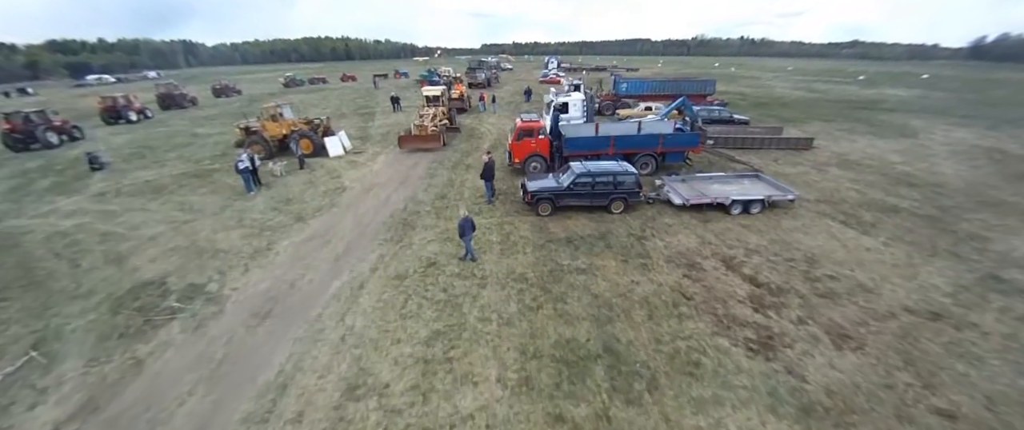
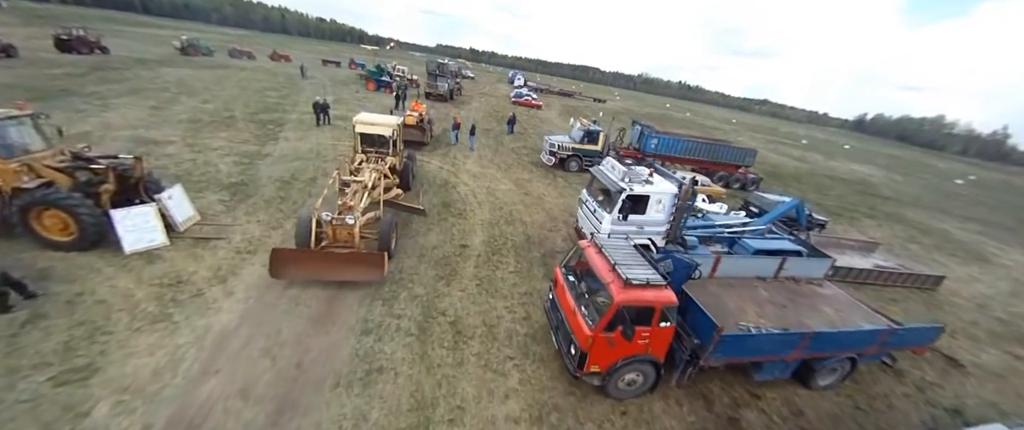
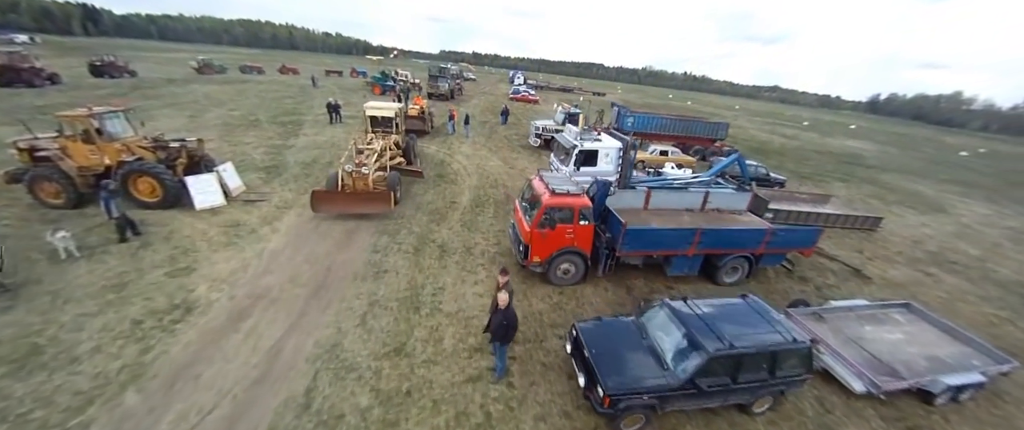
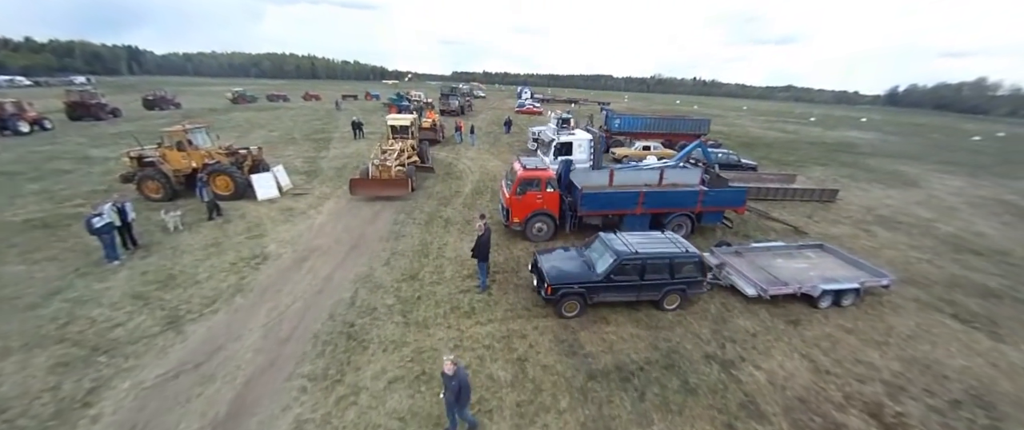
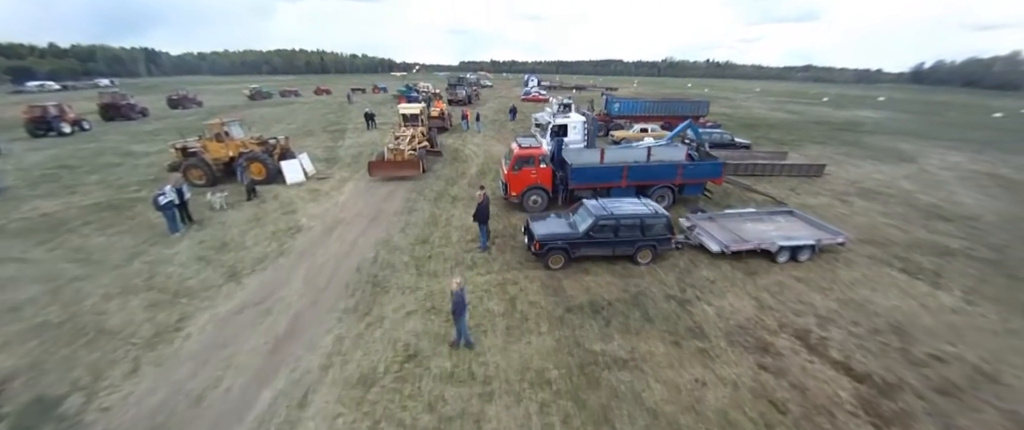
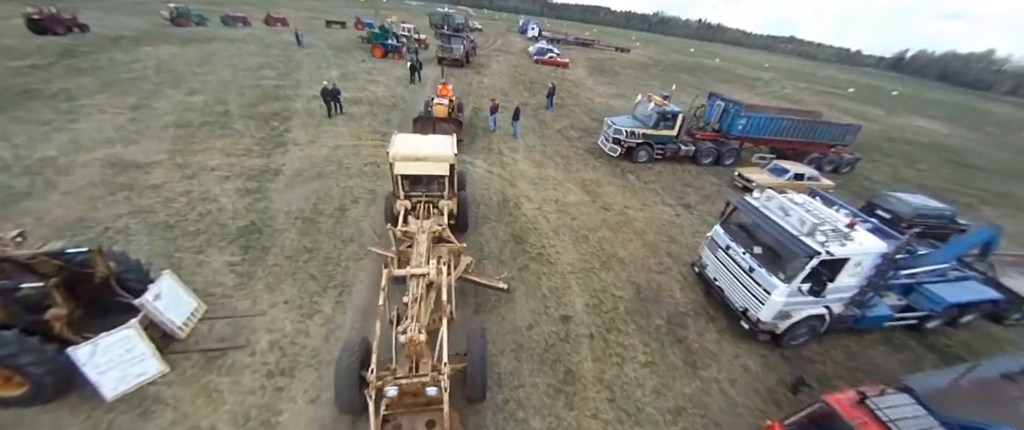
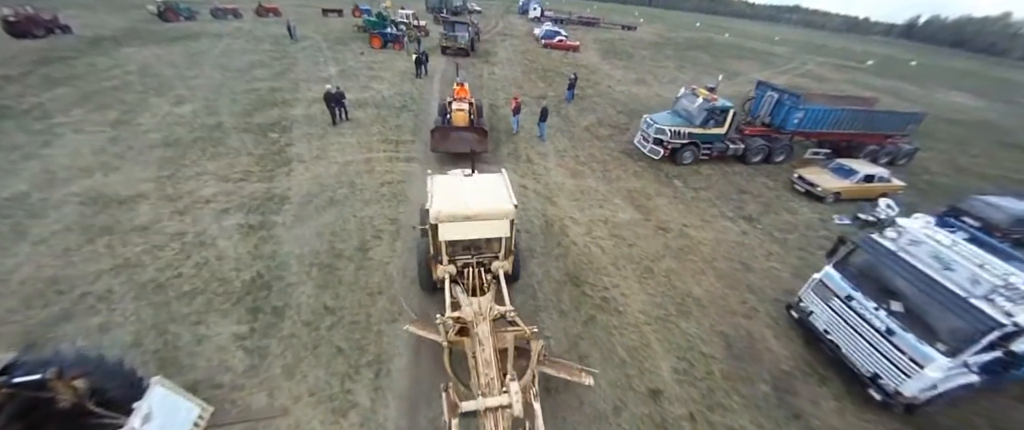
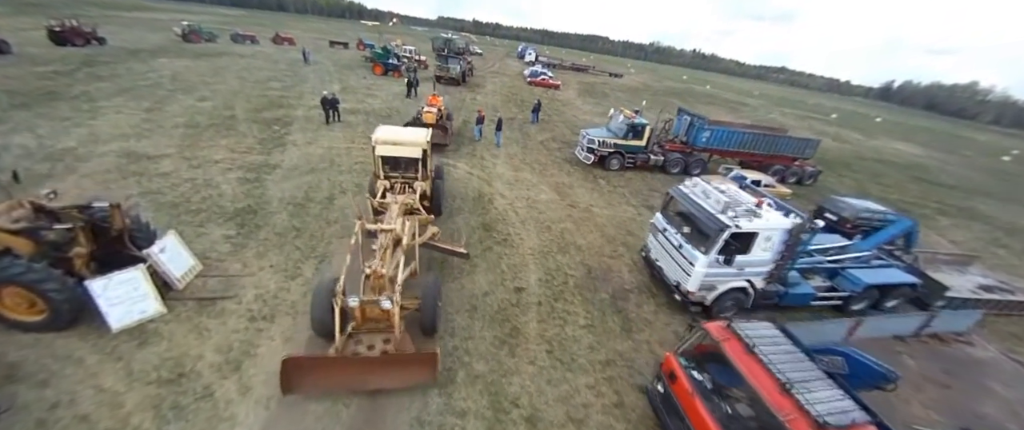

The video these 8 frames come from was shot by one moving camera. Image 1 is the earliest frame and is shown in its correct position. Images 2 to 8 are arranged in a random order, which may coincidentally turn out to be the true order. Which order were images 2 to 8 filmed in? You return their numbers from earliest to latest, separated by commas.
5, 4, 3, 2, 8, 6, 7
